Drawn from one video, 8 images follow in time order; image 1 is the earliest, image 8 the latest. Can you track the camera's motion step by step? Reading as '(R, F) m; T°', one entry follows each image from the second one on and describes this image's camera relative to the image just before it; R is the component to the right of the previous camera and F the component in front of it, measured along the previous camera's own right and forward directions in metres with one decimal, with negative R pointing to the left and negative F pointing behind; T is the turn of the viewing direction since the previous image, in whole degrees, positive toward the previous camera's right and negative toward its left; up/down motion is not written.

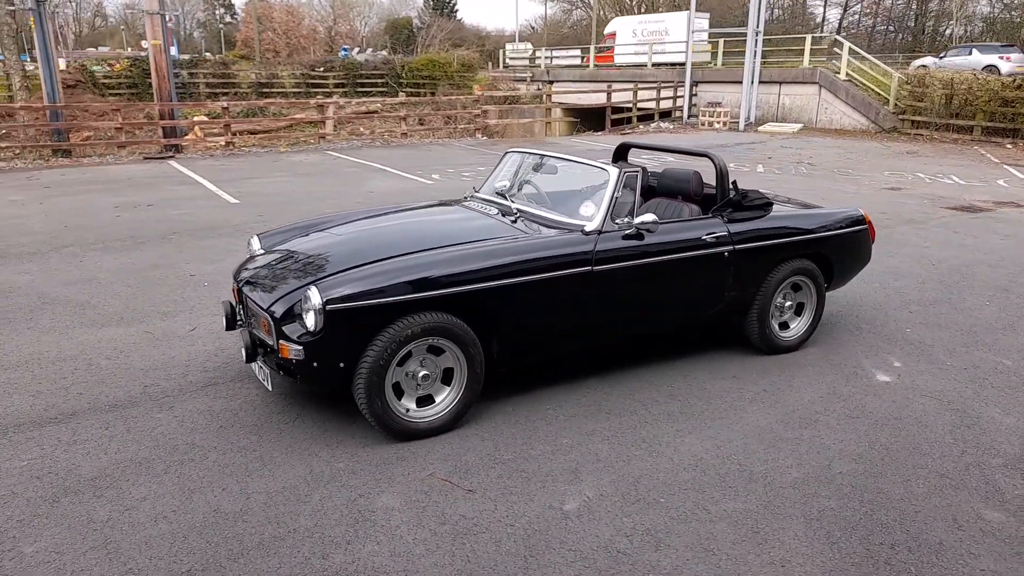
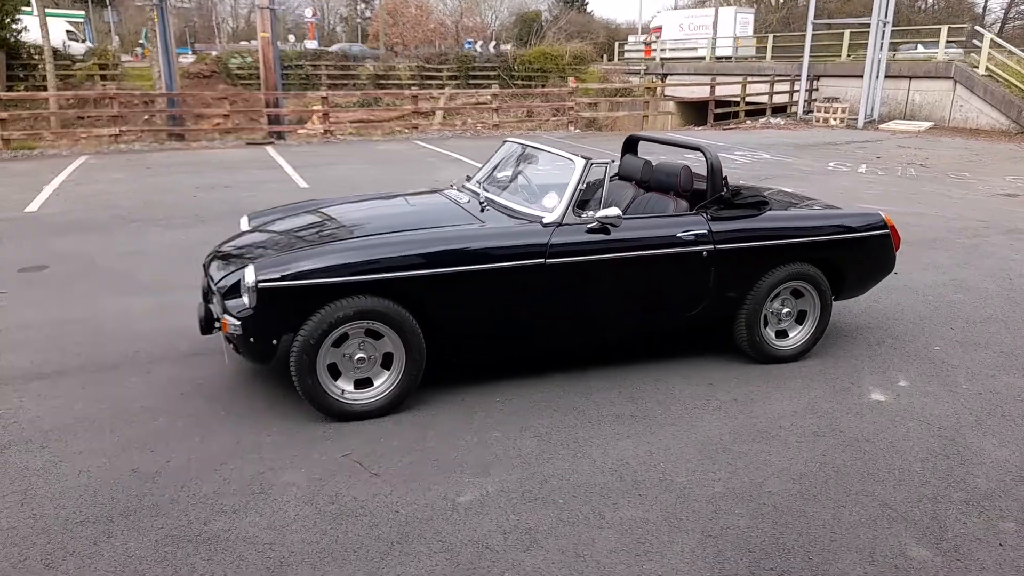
(+1.0, +0.1) m; -9°
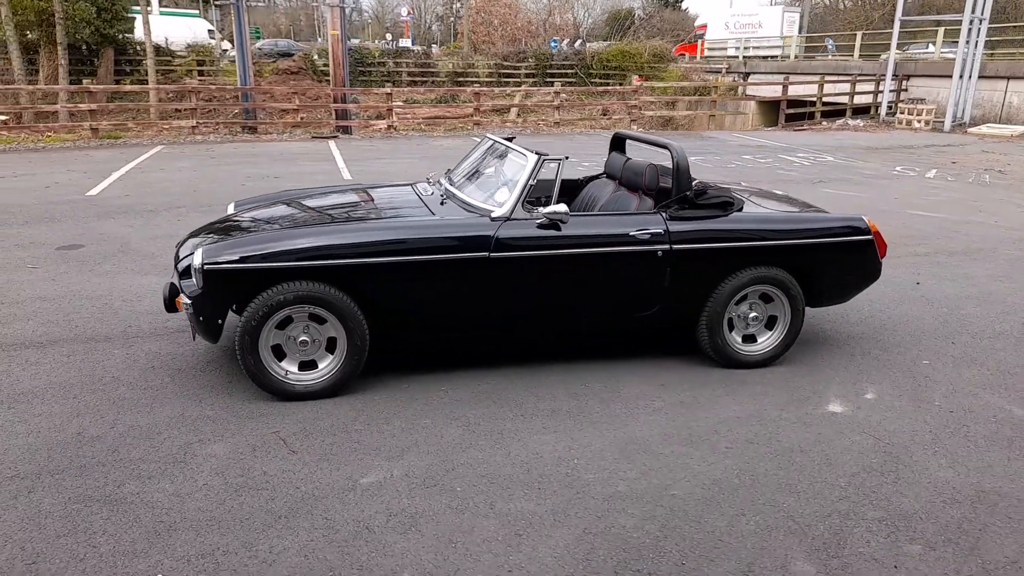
(+0.8, 0.0) m; -6°
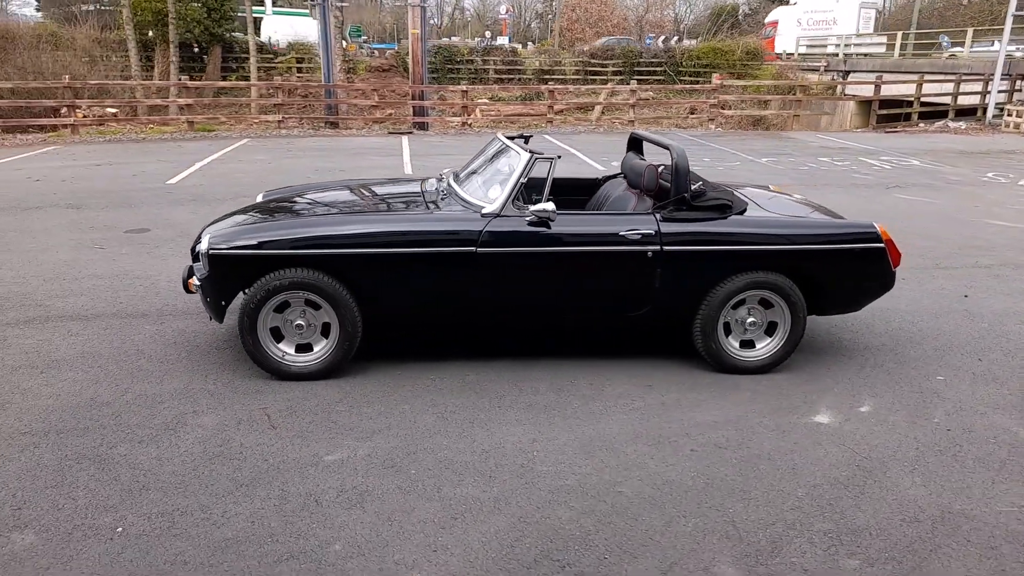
(+0.6, -0.1) m; -7°
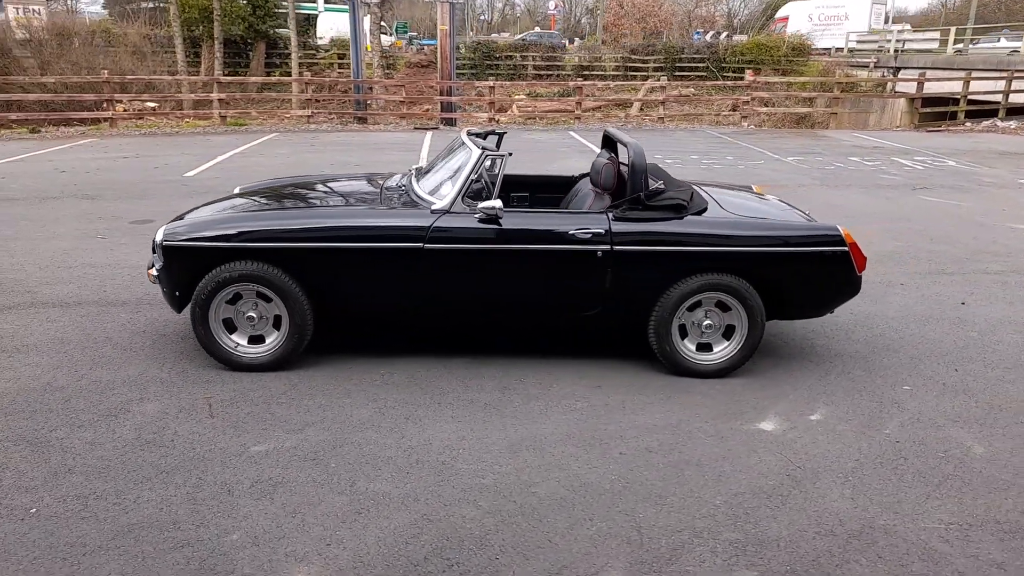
(+0.6, 0.0) m; -4°
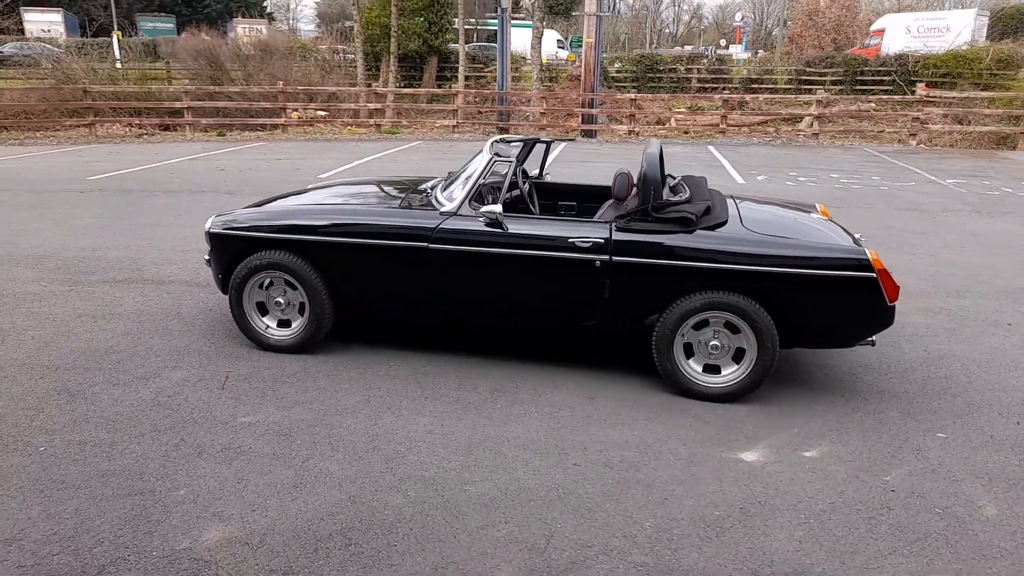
(+1.0, +0.1) m; -13°
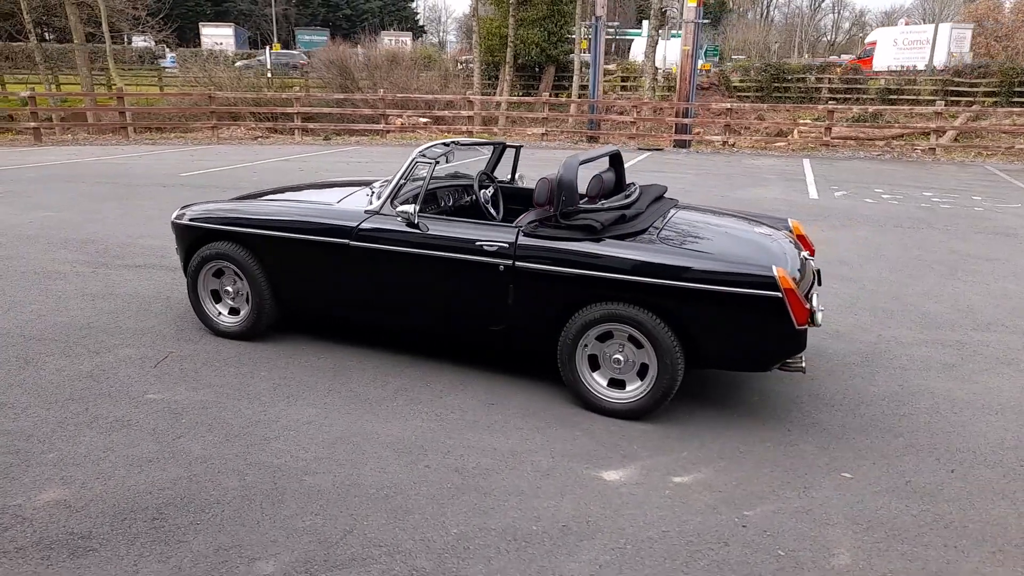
(+1.3, +0.1) m; -10°
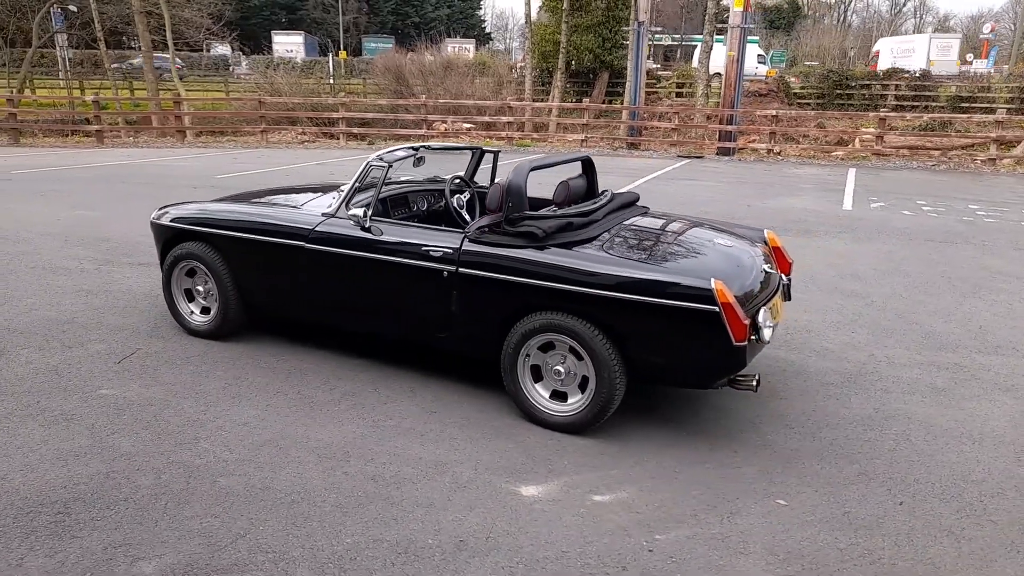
(+0.7, +0.1) m; -5°
